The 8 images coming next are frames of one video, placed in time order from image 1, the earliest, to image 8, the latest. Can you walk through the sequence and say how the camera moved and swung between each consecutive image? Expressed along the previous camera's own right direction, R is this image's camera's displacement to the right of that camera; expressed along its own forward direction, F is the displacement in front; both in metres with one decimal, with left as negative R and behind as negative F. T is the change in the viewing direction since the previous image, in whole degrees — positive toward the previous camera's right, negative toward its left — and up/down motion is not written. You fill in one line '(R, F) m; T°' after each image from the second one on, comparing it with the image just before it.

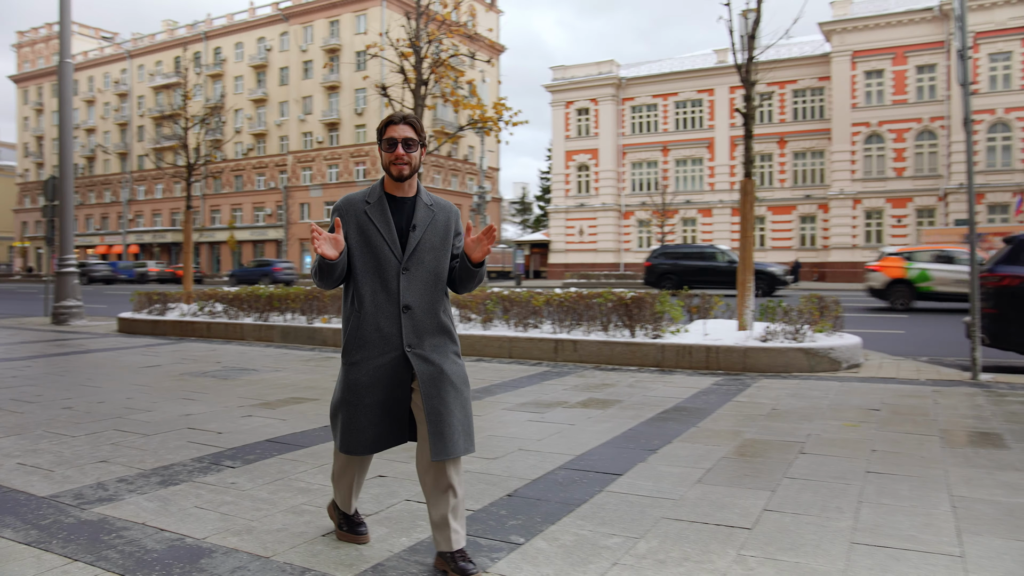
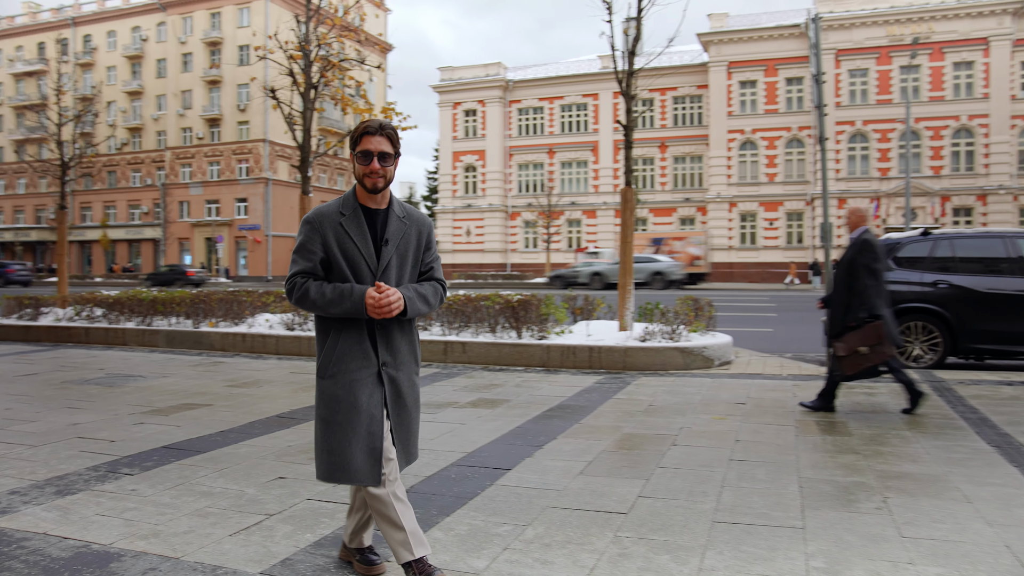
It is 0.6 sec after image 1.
(0.0, -0.3) m; +8°
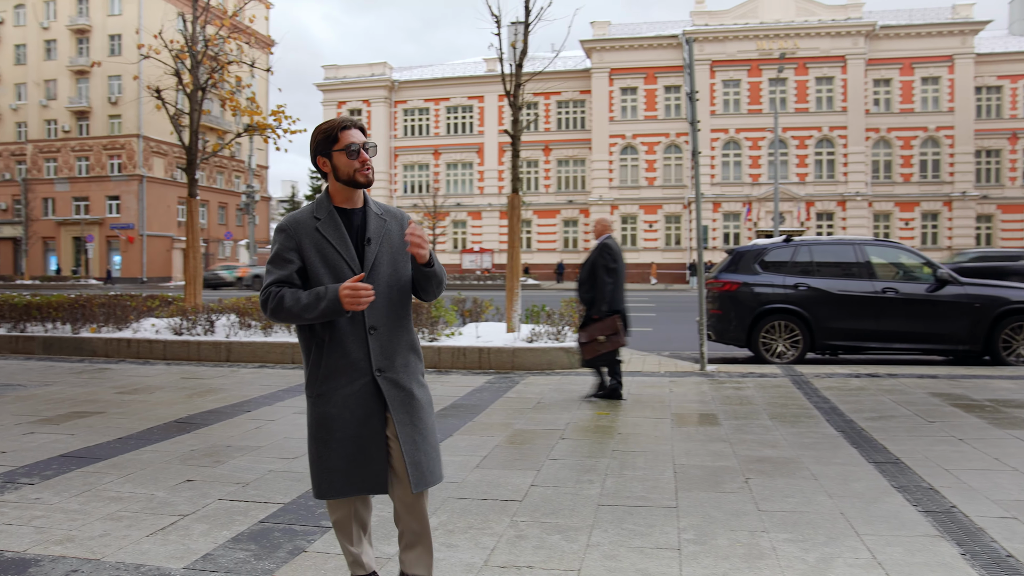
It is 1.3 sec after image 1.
(-0.1, -0.3) m; +8°
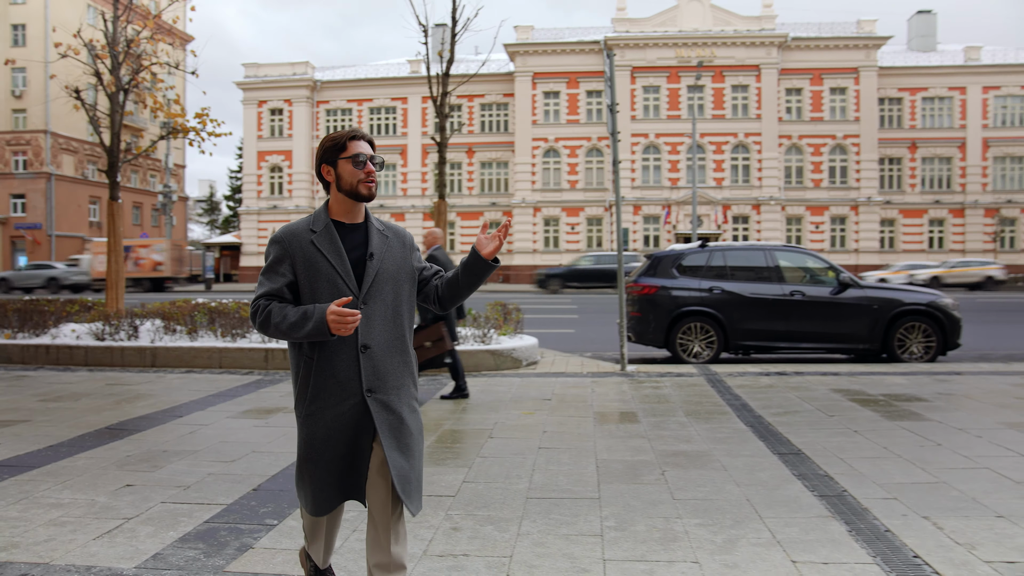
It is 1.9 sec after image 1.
(-0.1, -0.3) m; +5°
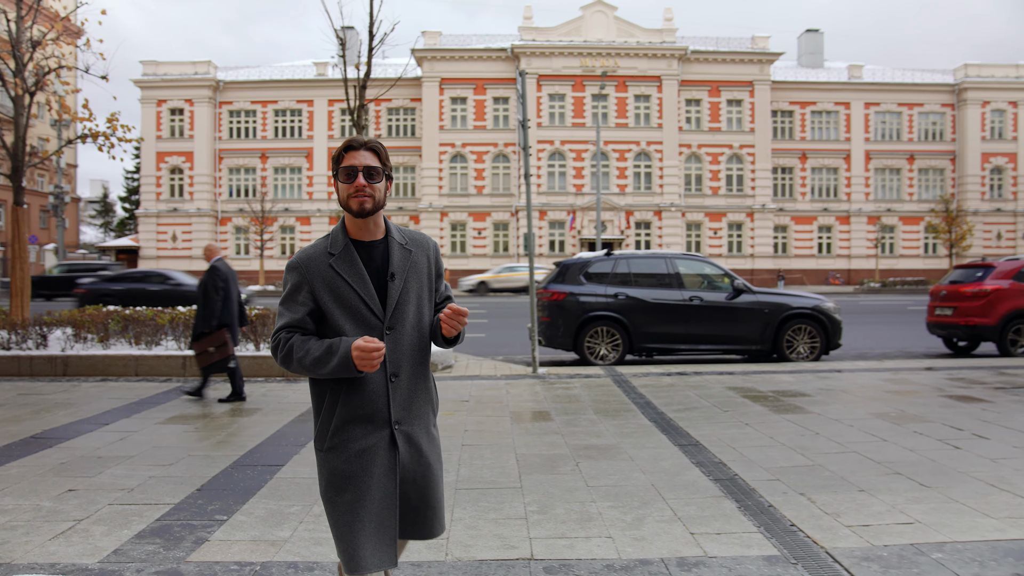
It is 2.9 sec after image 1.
(-0.1, -0.4) m; +6°
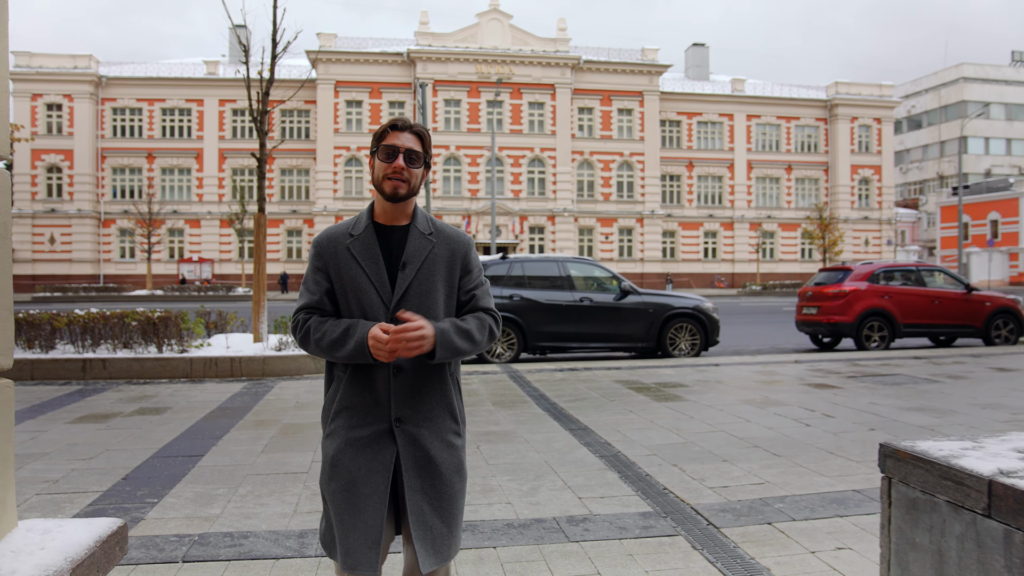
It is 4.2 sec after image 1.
(-0.1, -0.5) m; +7°
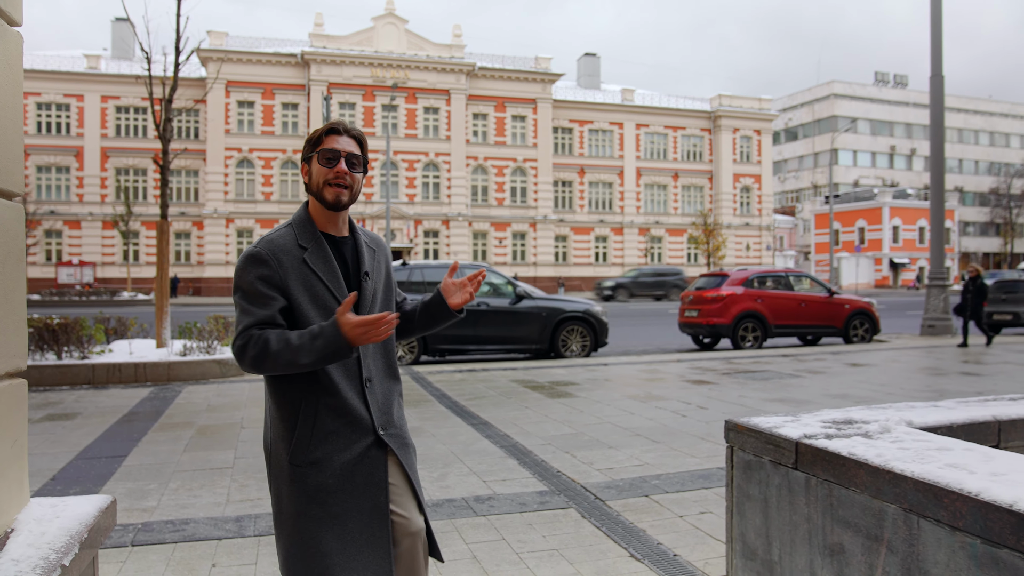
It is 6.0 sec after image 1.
(-0.1, -0.6) m; +7°
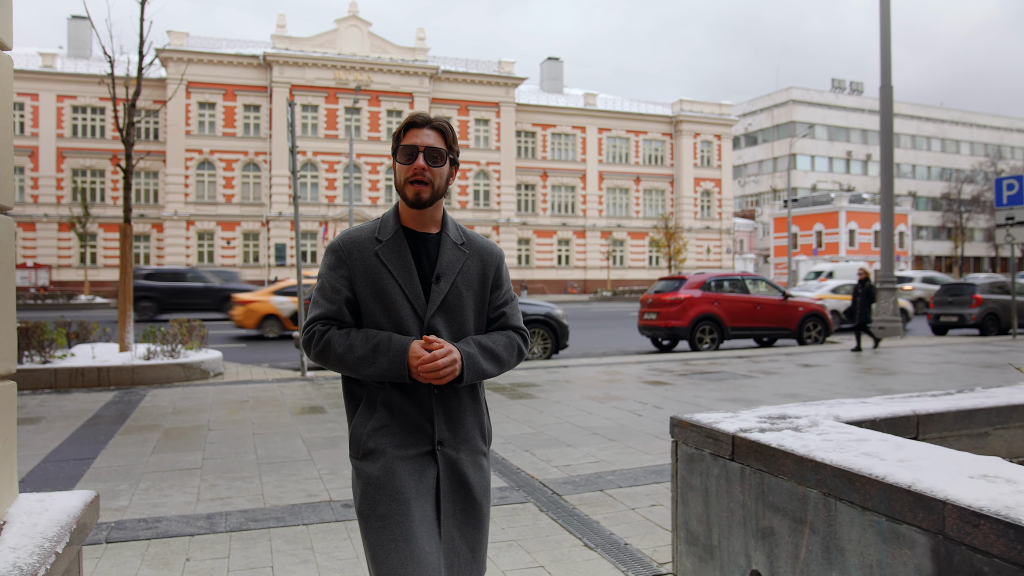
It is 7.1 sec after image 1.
(0.0, -0.2) m; +2°
